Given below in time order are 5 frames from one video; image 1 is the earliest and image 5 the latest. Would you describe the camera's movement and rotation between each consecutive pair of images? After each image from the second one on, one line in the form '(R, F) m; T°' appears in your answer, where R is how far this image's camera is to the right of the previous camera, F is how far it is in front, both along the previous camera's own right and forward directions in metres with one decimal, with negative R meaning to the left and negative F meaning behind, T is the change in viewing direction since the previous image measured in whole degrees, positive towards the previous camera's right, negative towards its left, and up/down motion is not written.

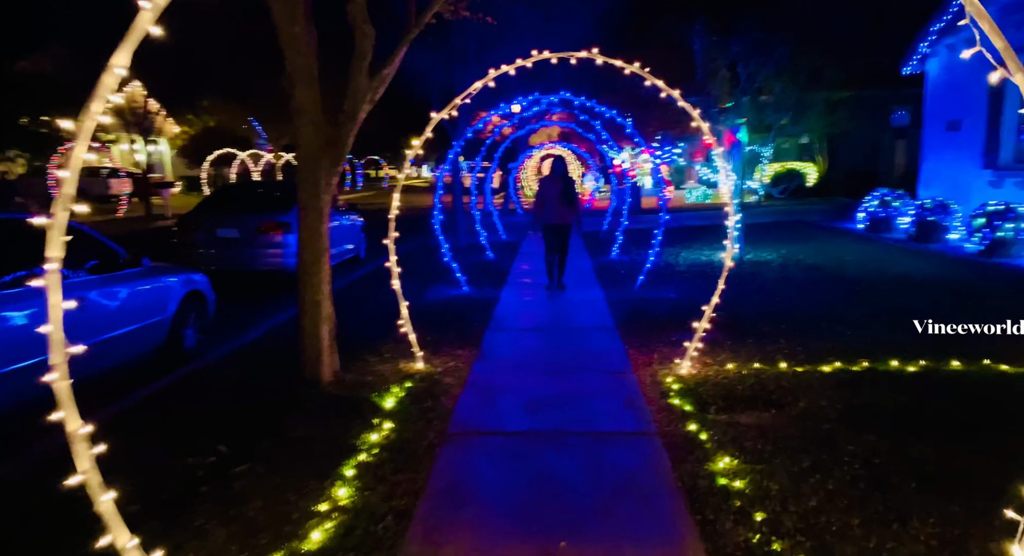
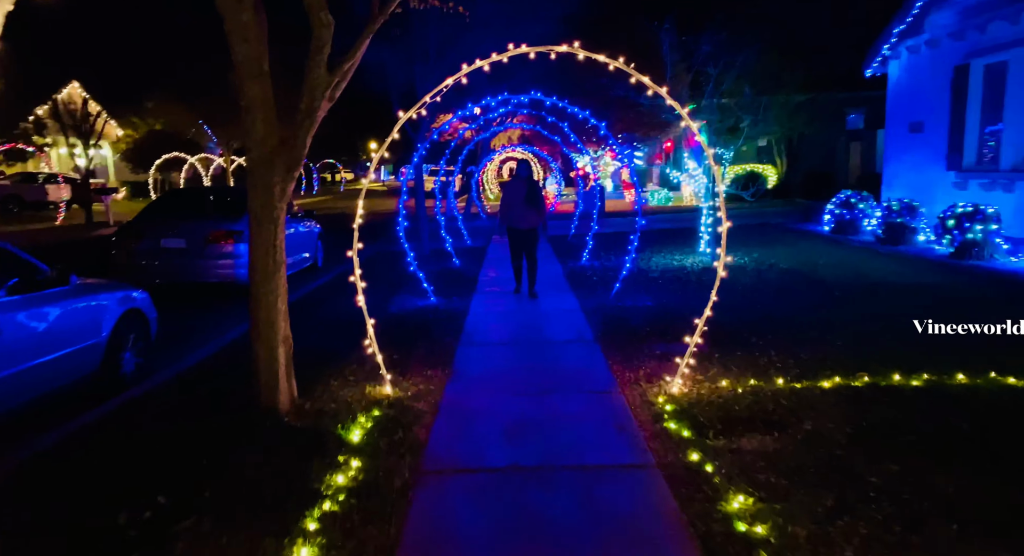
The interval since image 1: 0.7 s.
(-0.1, +0.4) m; +4°
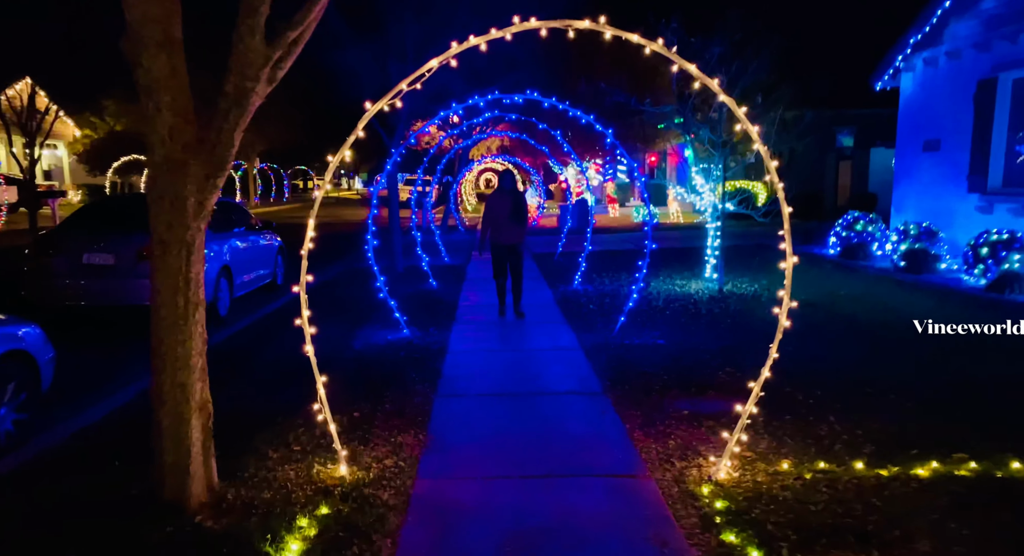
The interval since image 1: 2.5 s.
(-0.1, +1.2) m; +2°
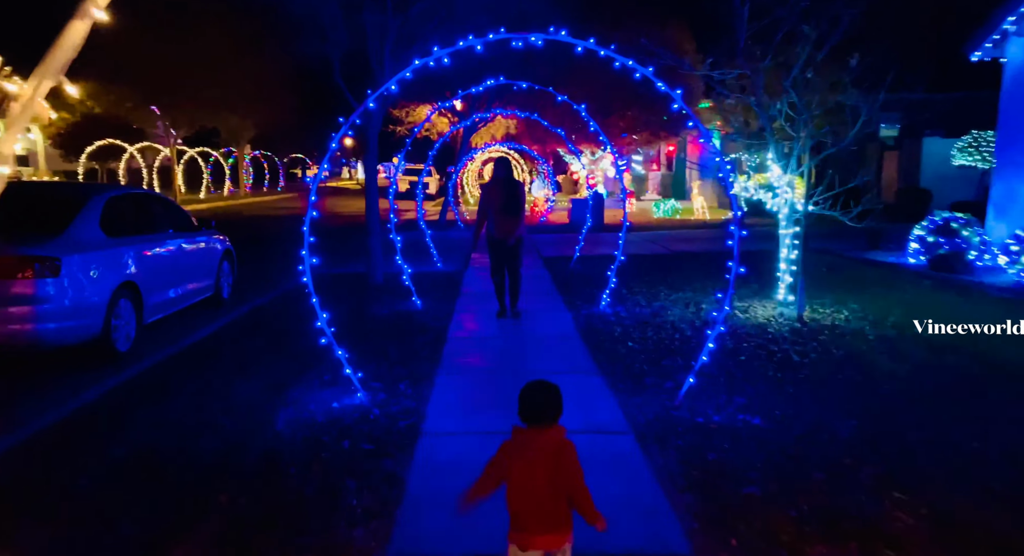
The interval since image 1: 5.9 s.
(-0.1, +2.4) m; 0°
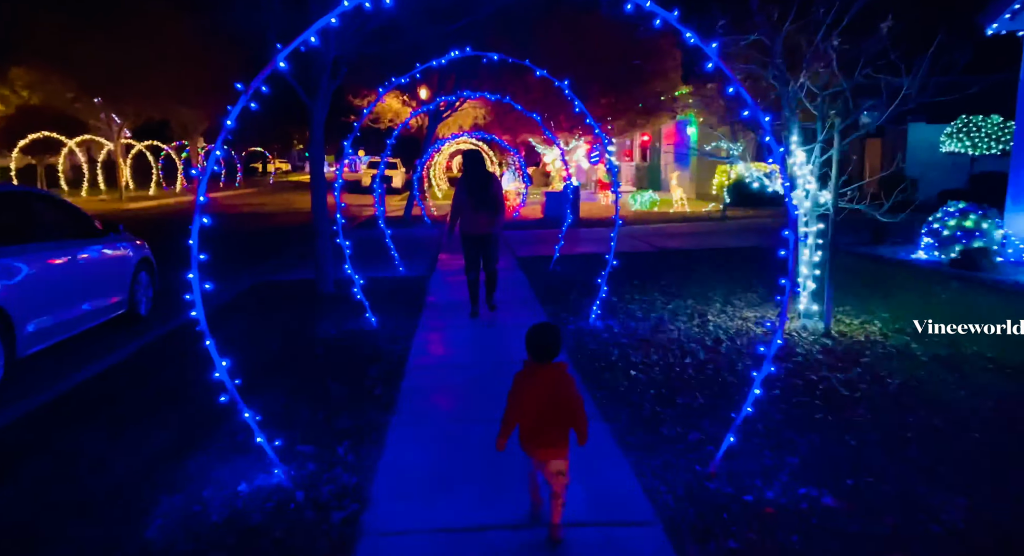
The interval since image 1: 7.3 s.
(0.0, +1.3) m; +3°
